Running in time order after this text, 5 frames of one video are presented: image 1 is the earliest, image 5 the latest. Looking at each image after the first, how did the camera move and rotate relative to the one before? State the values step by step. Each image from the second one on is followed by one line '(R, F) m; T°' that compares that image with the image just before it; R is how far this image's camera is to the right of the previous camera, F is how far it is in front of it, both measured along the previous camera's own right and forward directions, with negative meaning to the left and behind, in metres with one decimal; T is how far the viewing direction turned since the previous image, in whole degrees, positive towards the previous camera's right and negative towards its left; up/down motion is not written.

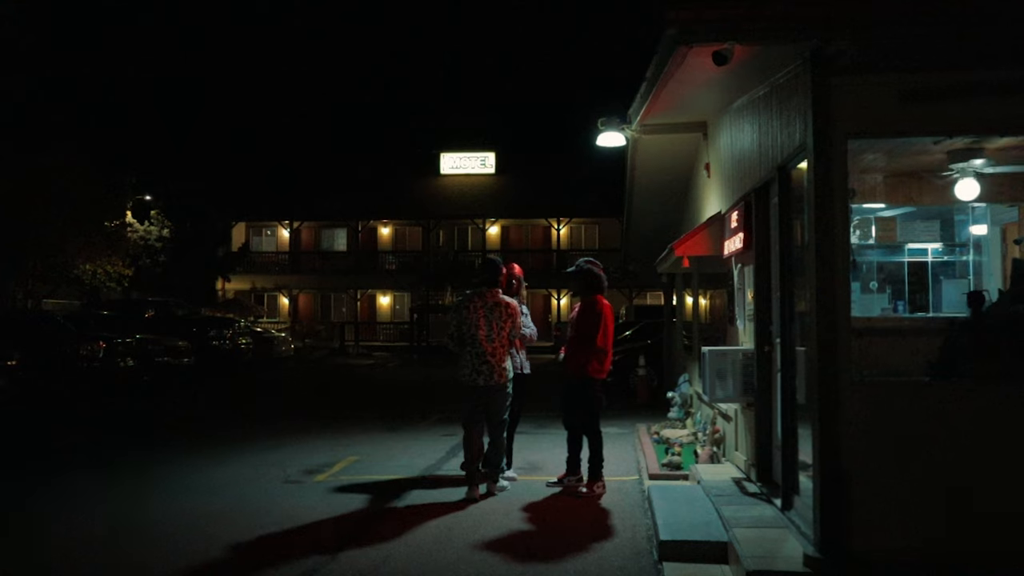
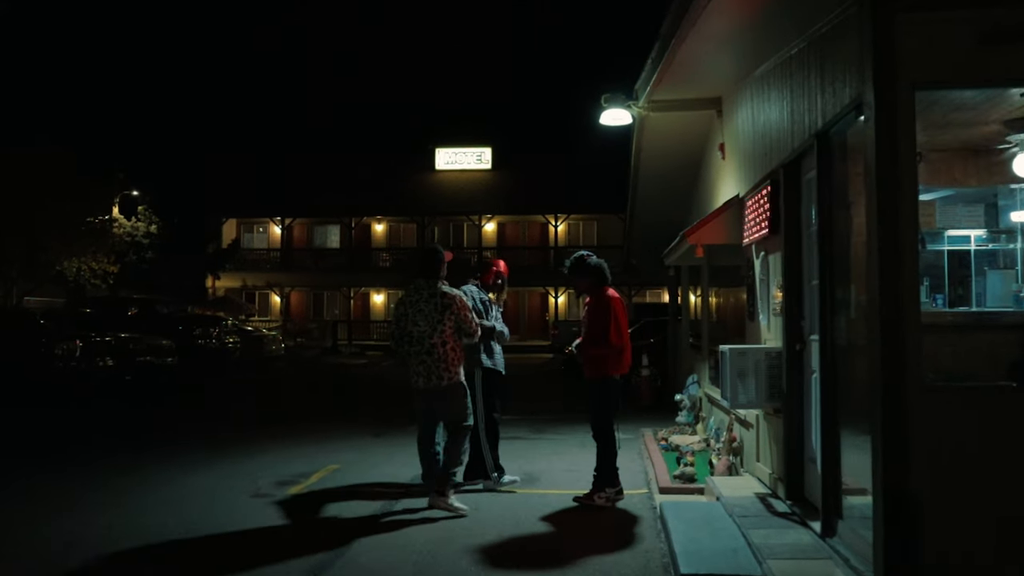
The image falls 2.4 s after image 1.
(0.0, +0.8) m; 0°
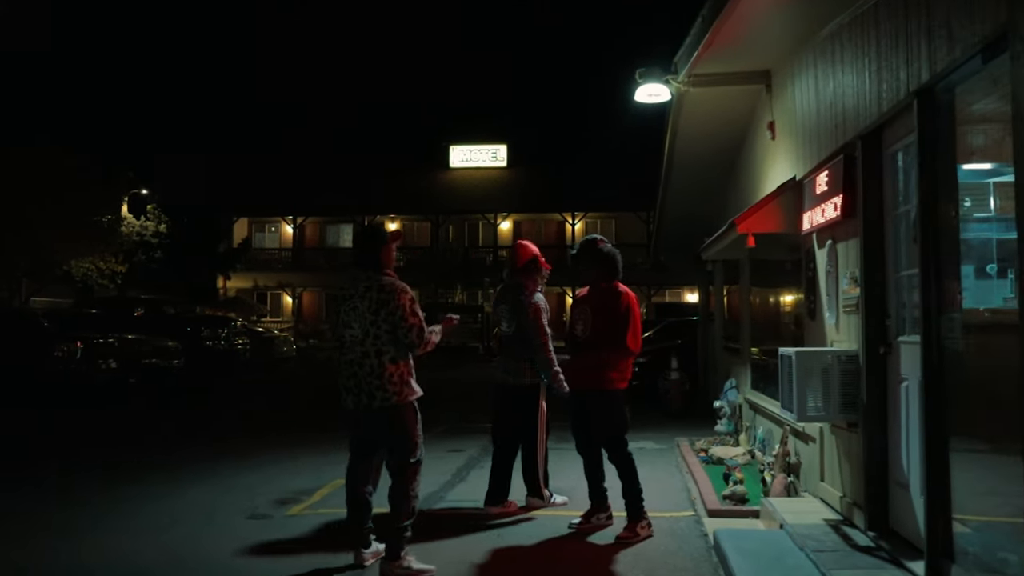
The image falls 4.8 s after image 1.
(-0.1, +0.8) m; -1°
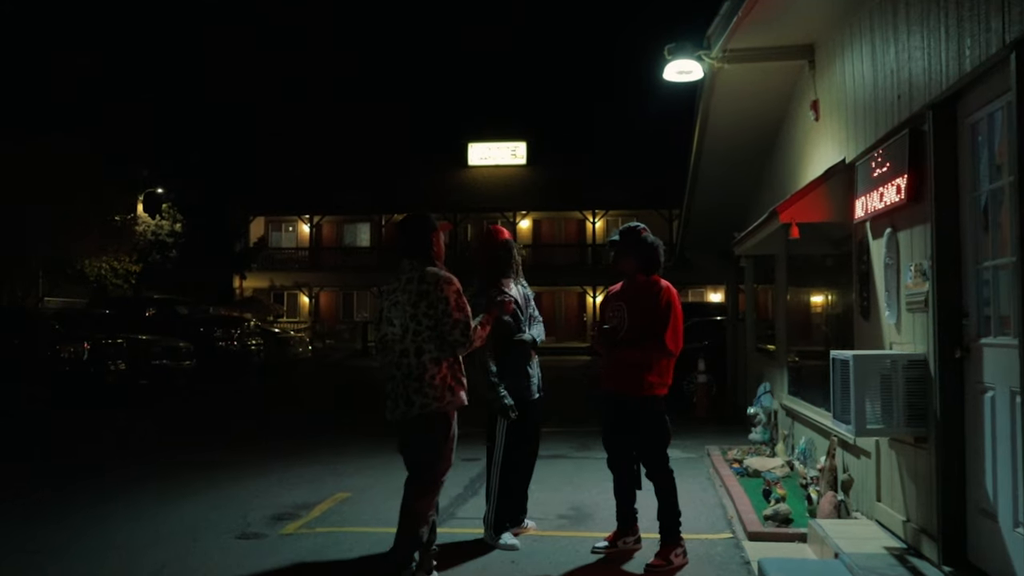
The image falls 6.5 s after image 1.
(0.0, +0.6) m; -1°
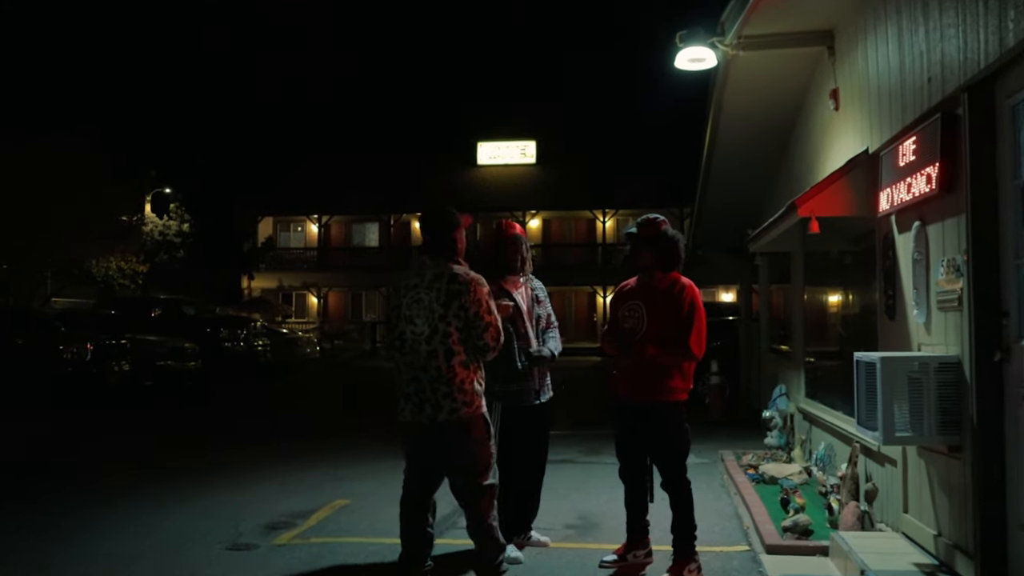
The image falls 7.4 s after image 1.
(0.0, +0.3) m; -1°
